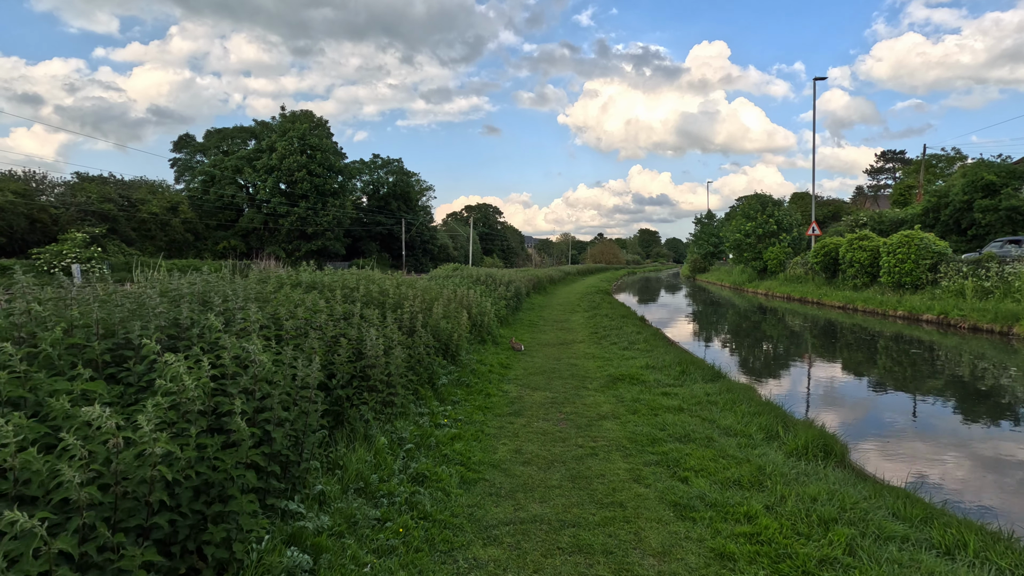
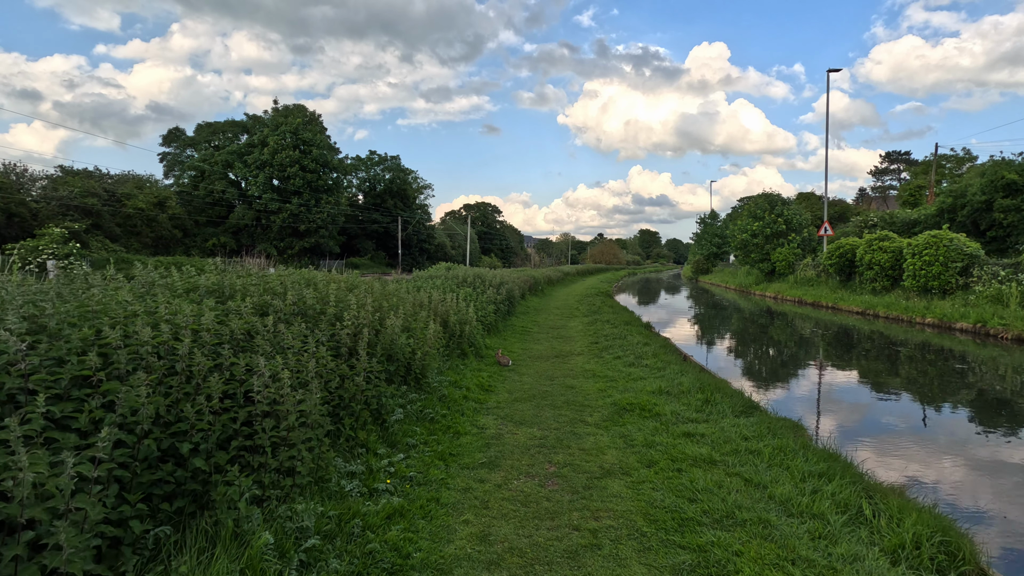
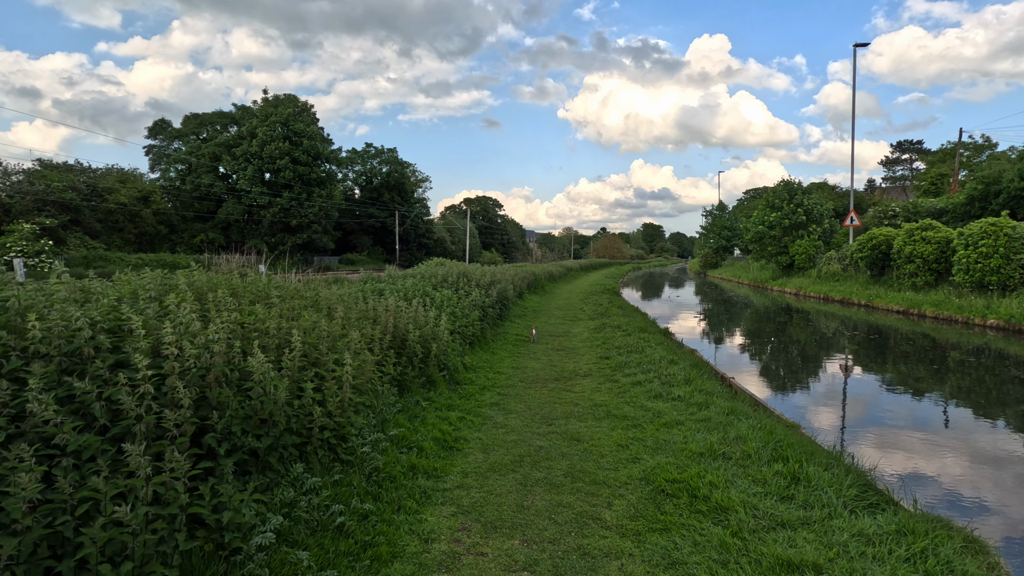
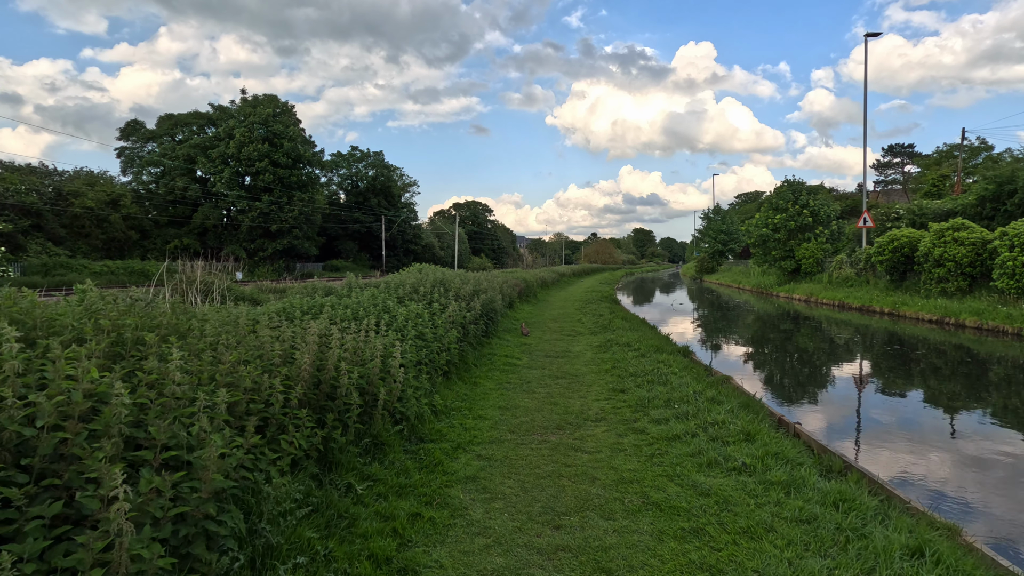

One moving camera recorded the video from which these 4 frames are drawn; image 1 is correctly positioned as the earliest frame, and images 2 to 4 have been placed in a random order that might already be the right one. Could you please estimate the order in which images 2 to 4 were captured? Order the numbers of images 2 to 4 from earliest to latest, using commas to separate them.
2, 3, 4
